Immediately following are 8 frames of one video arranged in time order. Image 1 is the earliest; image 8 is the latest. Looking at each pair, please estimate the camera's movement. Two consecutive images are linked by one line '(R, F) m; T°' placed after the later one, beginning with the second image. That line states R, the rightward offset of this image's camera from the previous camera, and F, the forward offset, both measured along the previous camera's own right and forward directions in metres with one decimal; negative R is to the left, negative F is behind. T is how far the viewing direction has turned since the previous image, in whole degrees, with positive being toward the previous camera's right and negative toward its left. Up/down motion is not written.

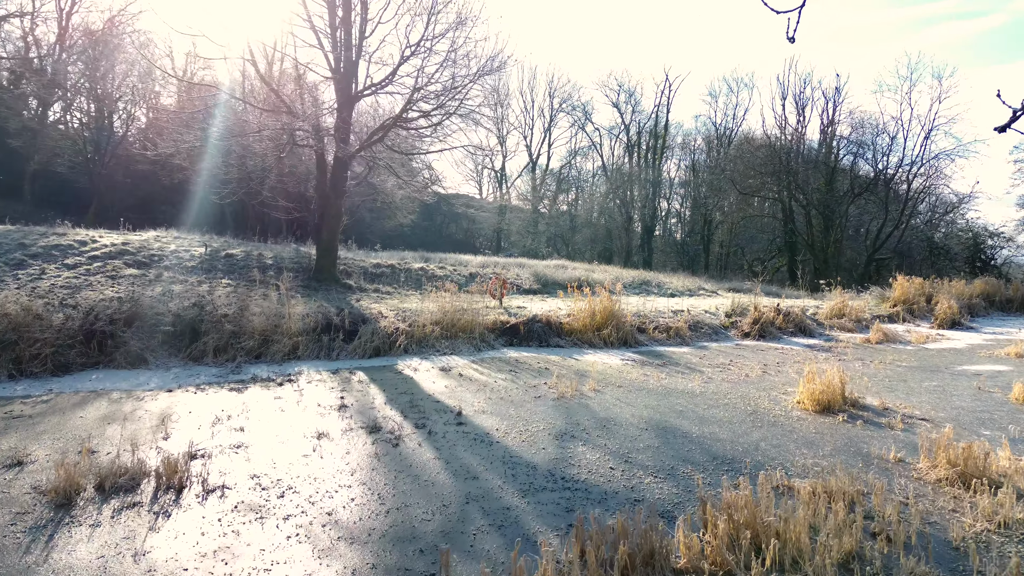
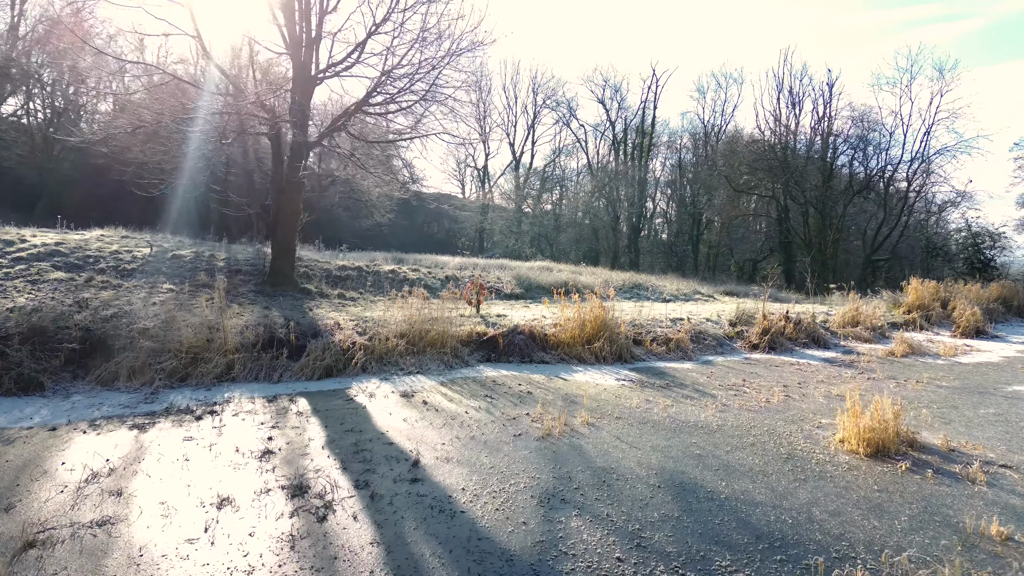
(+0.1, +1.1) m; +1°
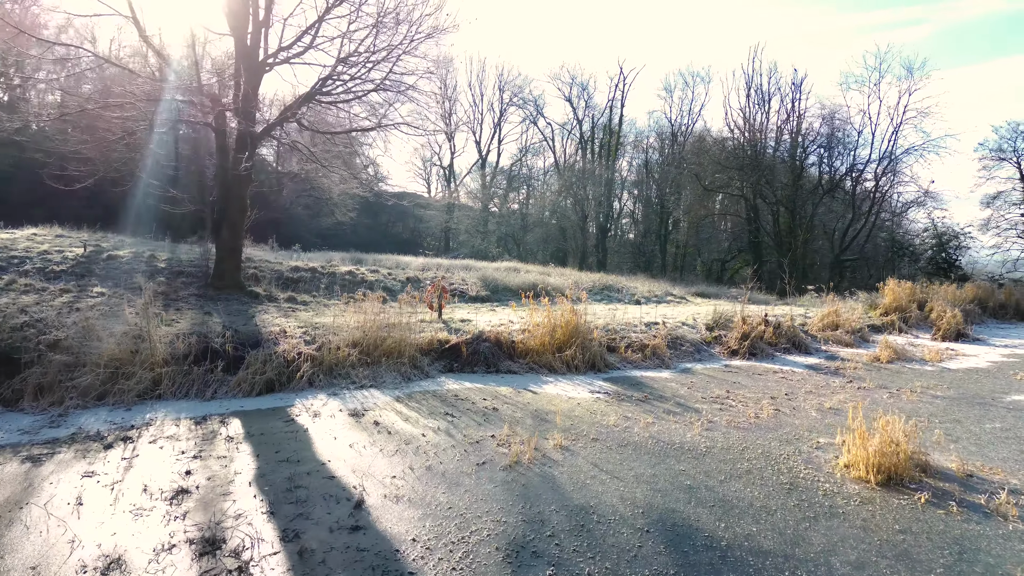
(0.0, +0.6) m; +3°
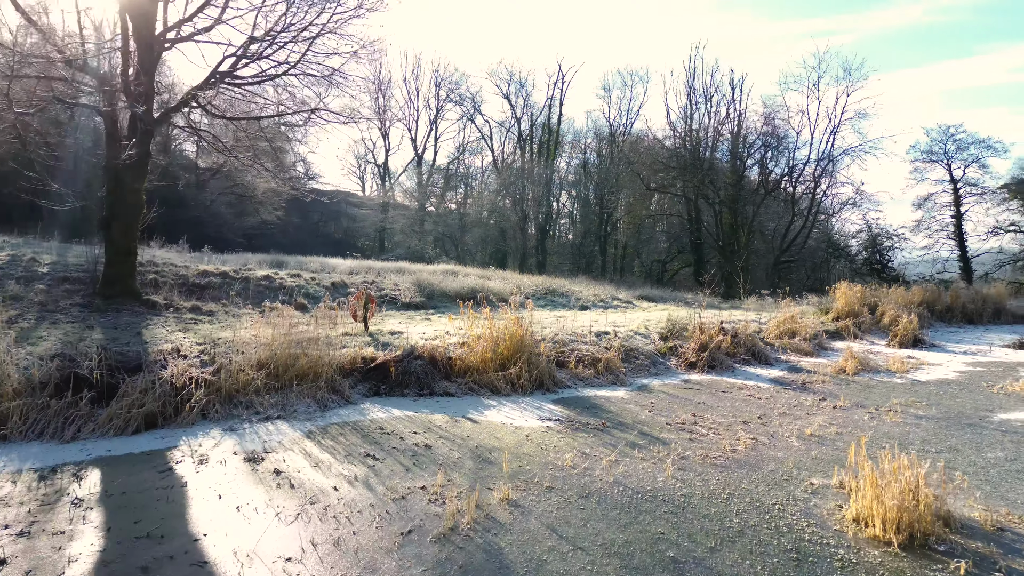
(0.0, +0.8) m; +5°
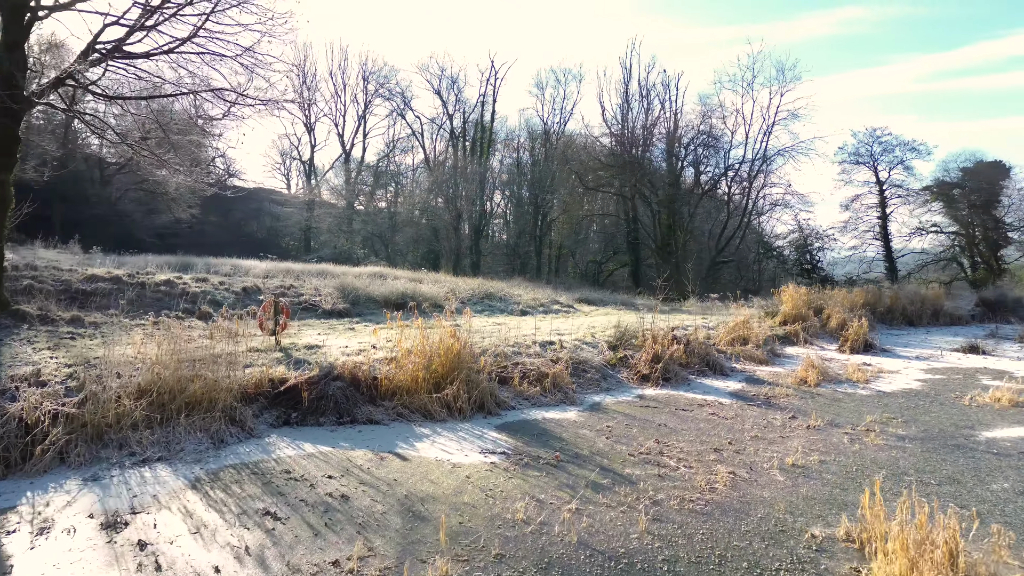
(0.0, +0.8) m; +5°
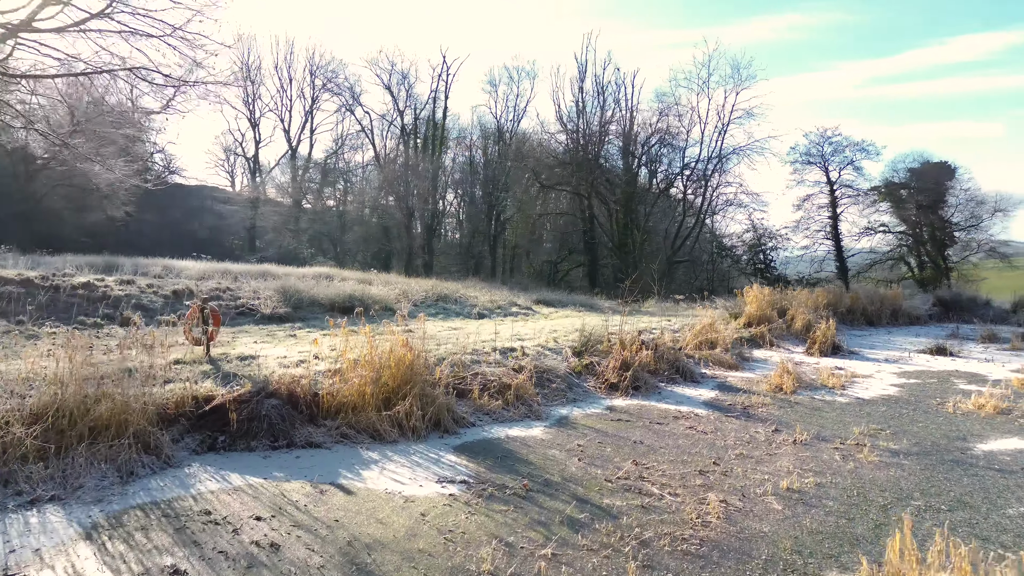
(0.0, +0.5) m; +4°
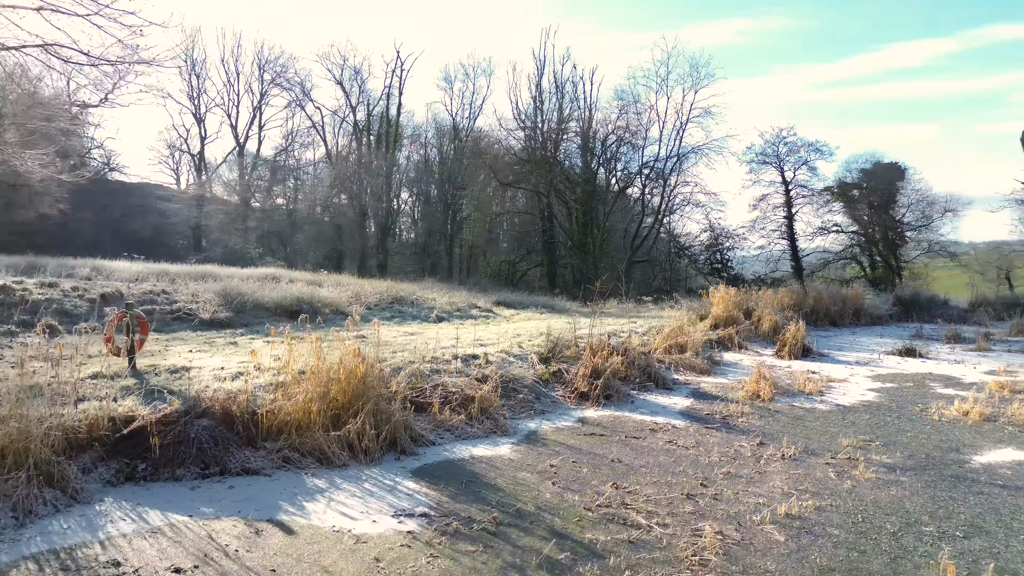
(-0.1, +0.5) m; +4°
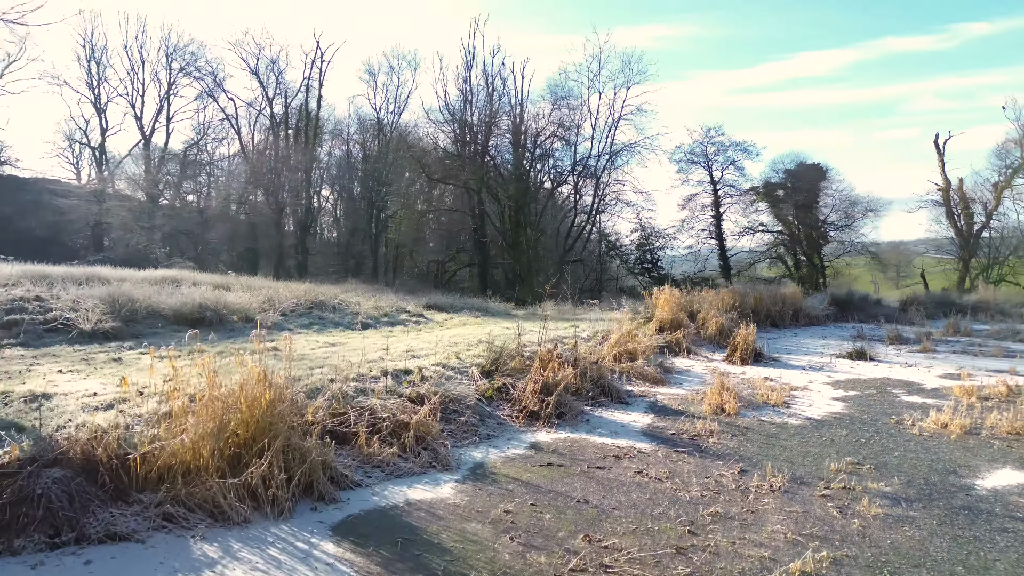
(-0.1, +0.7) m; +6°
